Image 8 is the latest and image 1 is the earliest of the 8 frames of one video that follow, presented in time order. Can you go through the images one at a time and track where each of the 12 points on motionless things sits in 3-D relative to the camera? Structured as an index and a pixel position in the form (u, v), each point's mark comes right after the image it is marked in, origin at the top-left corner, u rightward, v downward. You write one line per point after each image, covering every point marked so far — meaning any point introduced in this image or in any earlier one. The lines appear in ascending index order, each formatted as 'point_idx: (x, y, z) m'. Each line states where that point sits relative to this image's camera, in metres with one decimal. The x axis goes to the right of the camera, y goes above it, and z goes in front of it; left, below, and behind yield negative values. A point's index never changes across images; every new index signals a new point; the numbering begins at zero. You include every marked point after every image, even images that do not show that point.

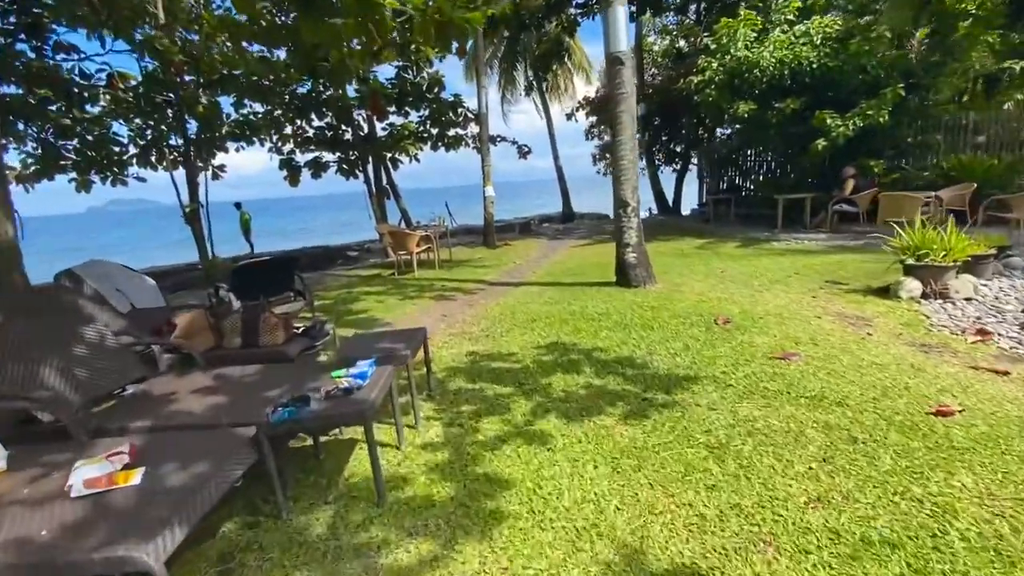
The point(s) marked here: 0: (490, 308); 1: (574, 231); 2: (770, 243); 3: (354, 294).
0: (-0.3, -0.2, +6.1) m
1: (+2.0, +1.9, +16.0) m
2: (+5.2, +0.9, +9.8) m
3: (-2.5, -0.1, +7.5) m
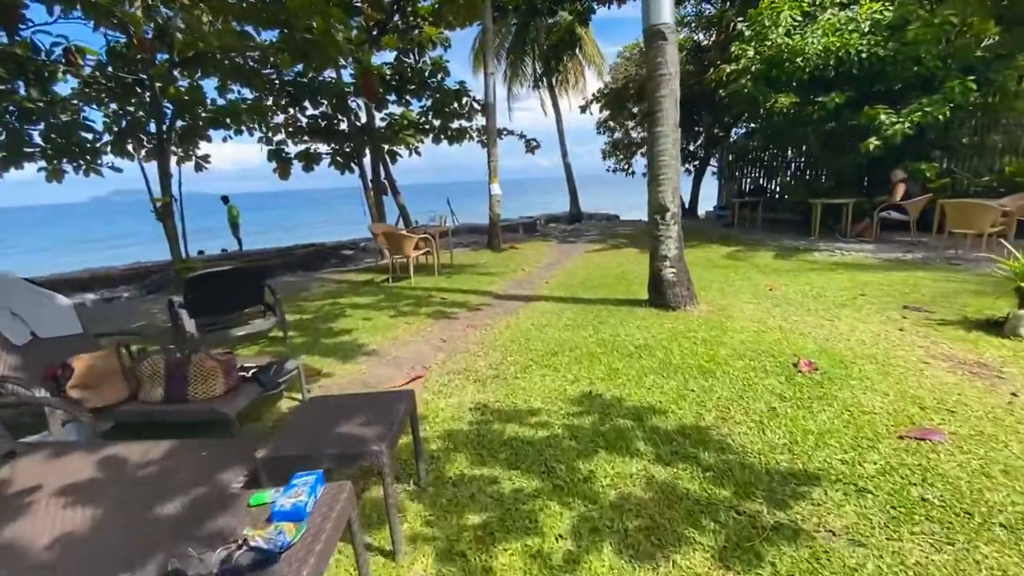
0: (-0.1, -0.5, +5.0) m
1: (+2.2, +1.7, +15.0) m
2: (+5.4, +0.6, +8.7) m
3: (-2.3, -0.3, +6.5) m
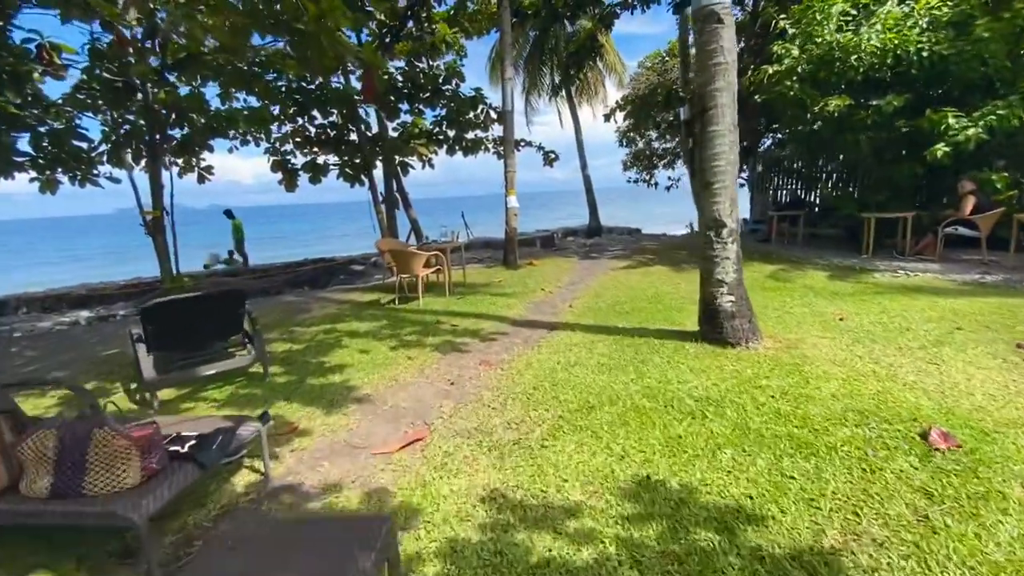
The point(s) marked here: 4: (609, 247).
0: (+0.1, -0.7, +4.2) m
1: (+2.7, +1.2, +14.1) m
2: (+5.7, +0.2, +7.7) m
3: (-2.1, -0.6, +5.7) m
4: (+2.8, +1.2, +13.9) m
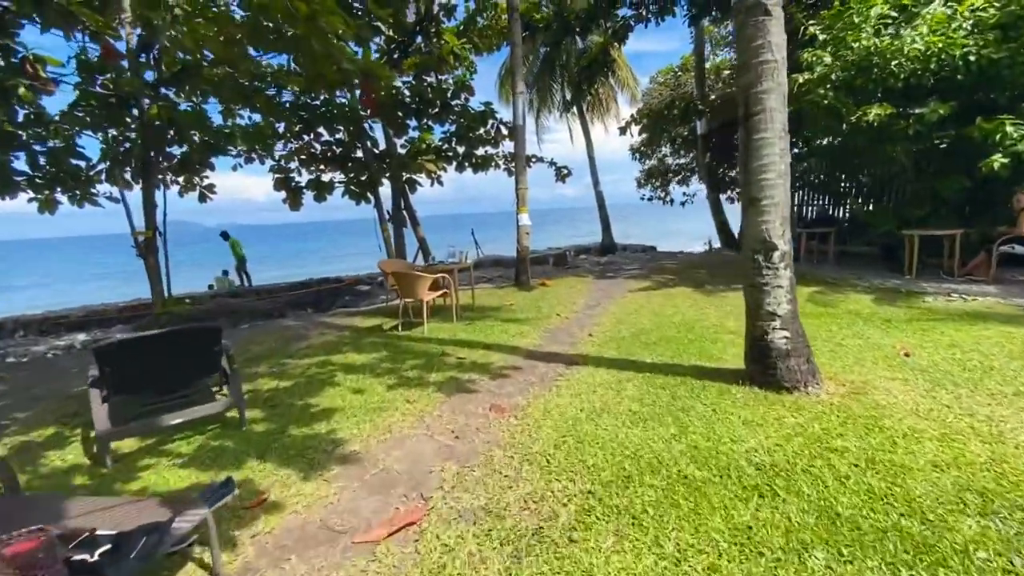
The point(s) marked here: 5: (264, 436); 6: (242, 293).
0: (+0.2, -1.0, +3.5) m
1: (+3.1, +0.6, +13.4) m
2: (+5.9, -0.1, +7.0) m
3: (-1.9, -0.9, +5.1) m
4: (+3.1, +0.6, +13.2) m
5: (-1.9, -1.1, +3.6) m
6: (-7.5, -0.1, +13.4) m
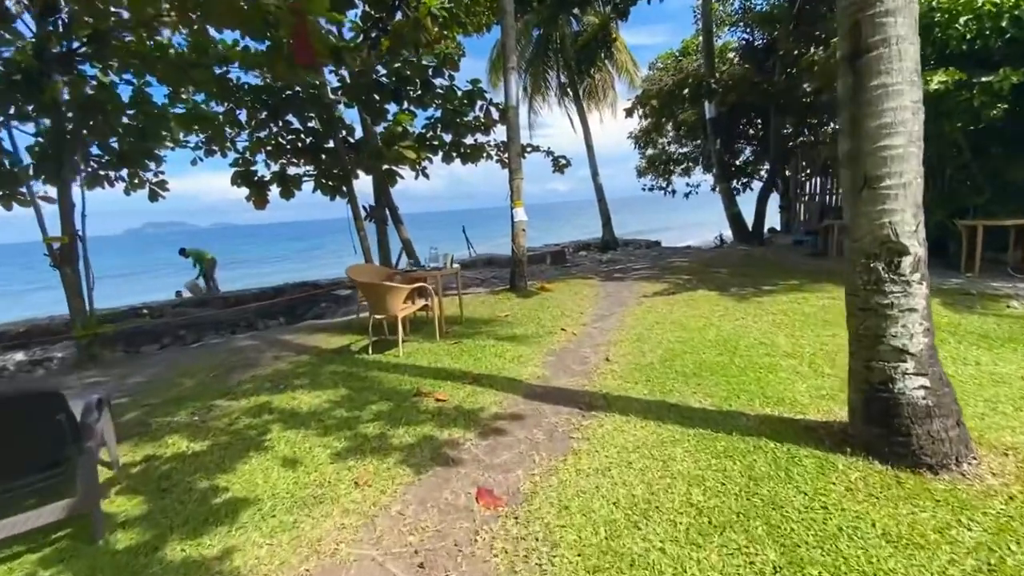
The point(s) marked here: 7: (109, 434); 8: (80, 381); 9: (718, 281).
0: (+0.2, -1.1, +2.3) m
1: (+2.9, +0.6, +12.2) m
2: (+5.8, -0.2, +5.8) m
3: (-2.0, -1.0, +3.8) m
4: (+3.0, +0.6, +12.0) m
5: (-1.9, -1.3, +2.3) m
6: (-7.6, -0.3, +12.0) m
7: (-2.6, -1.0, +3.2) m
8: (-5.0, -1.1, +5.6) m
9: (+3.6, +0.1, +8.6) m
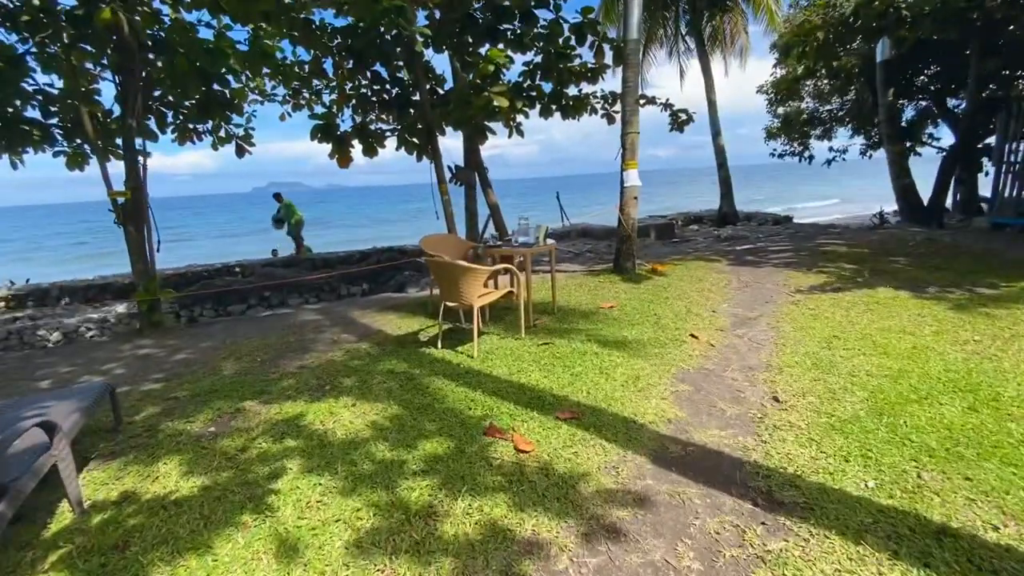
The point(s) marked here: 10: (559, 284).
0: (+0.5, -1.2, +0.9) m
1: (+5.1, +0.9, +10.0) m
2: (+6.7, -0.4, +3.3) m
3: (-1.3, -0.9, +2.8) m
4: (+5.1, +0.9, +9.8) m
5: (-1.5, -1.3, +1.3) m
6: (-5.3, +0.6, +11.8) m
7: (-2.1, -0.8, +2.3) m
8: (-4.0, -0.7, +5.1) m
9: (+5.1, +0.2, +6.4) m
10: (+0.7, +0.1, +6.8) m
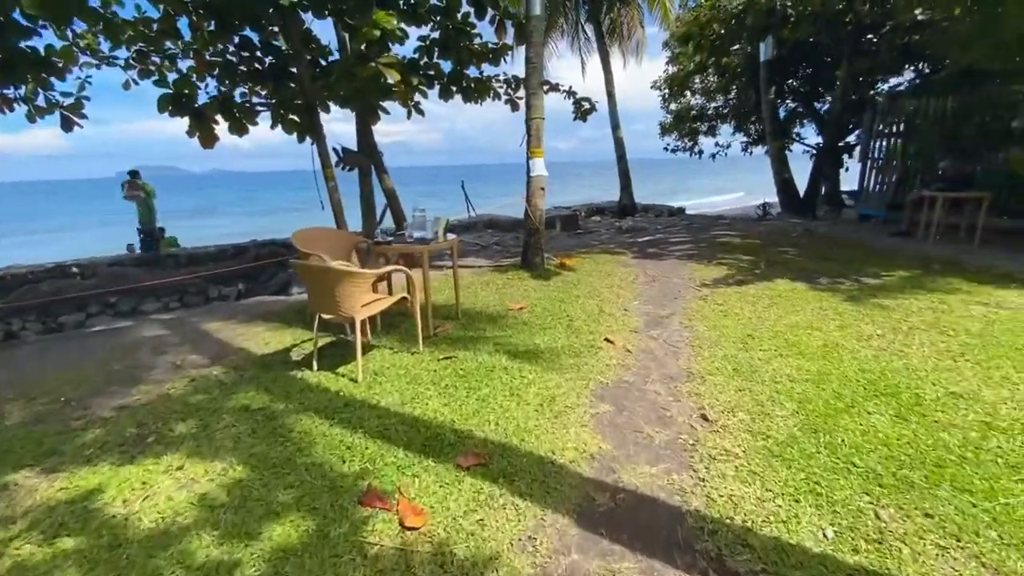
0: (+0.3, -1.3, +0.4) m
1: (+3.1, +1.1, +10.1) m
2: (+6.0, -0.3, +3.8) m
3: (-1.8, -1.0, +1.9) m
4: (+3.2, +1.0, +9.9) m
5: (-1.7, -1.4, +0.4) m
6: (-7.4, +0.6, +10.0) m
7: (-2.5, -1.0, +1.2) m
8: (-4.8, -0.8, +3.6) m
9: (+3.8, +0.3, +6.6) m
10: (-0.6, +0.1, +6.2) m
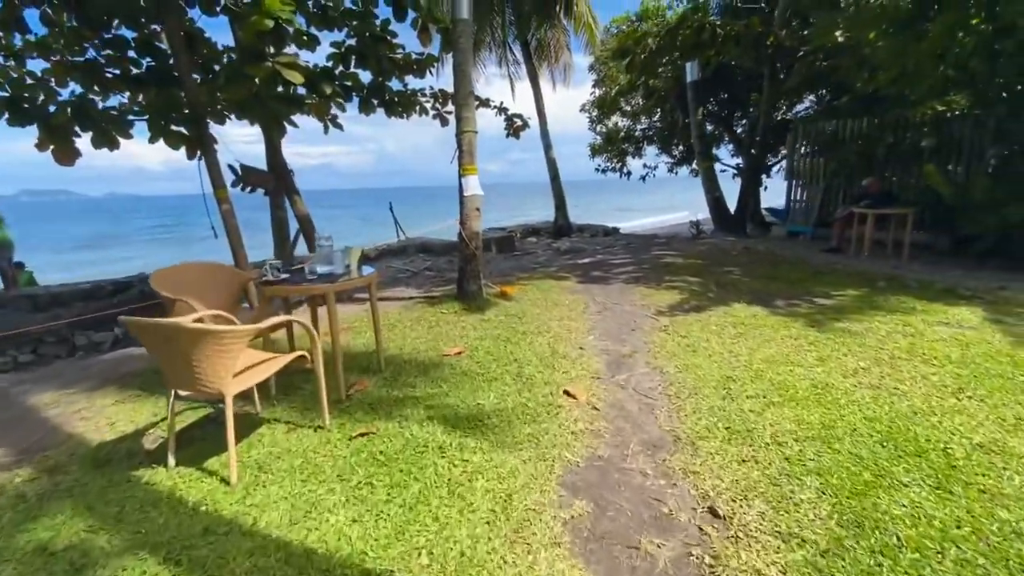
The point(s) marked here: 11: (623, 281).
0: (+0.4, -1.5, -0.4) m
1: (+1.8, +0.6, +9.7) m
2: (+5.6, -0.4, +3.8) m
3: (-1.9, -1.3, +0.8) m
4: (+1.9, +0.6, +9.5) m
5: (-1.6, -1.6, -0.7) m
6: (-8.6, -0.3, +8.1) m
7: (-2.5, -1.3, 0.0) m
8: (-5.1, -1.3, +2.1) m
9: (+3.0, 0.0, +6.2) m
10: (-1.3, -0.3, +5.2) m
11: (+1.7, +0.1, +7.2) m
